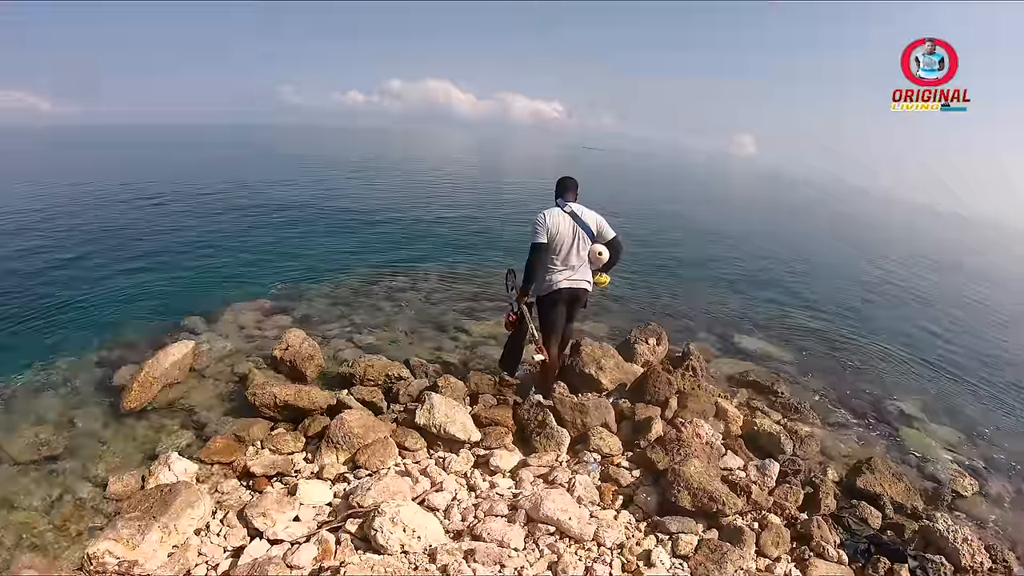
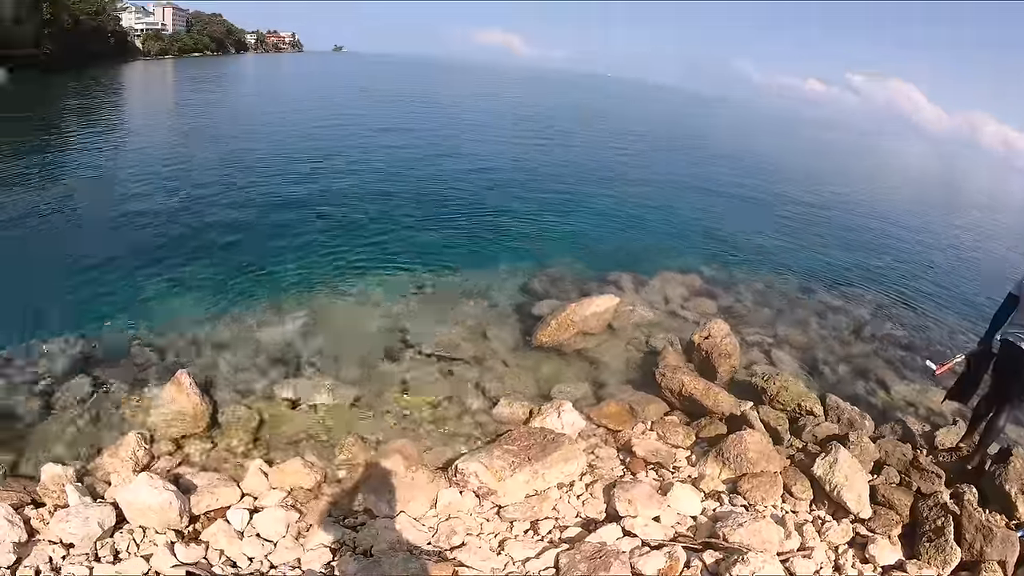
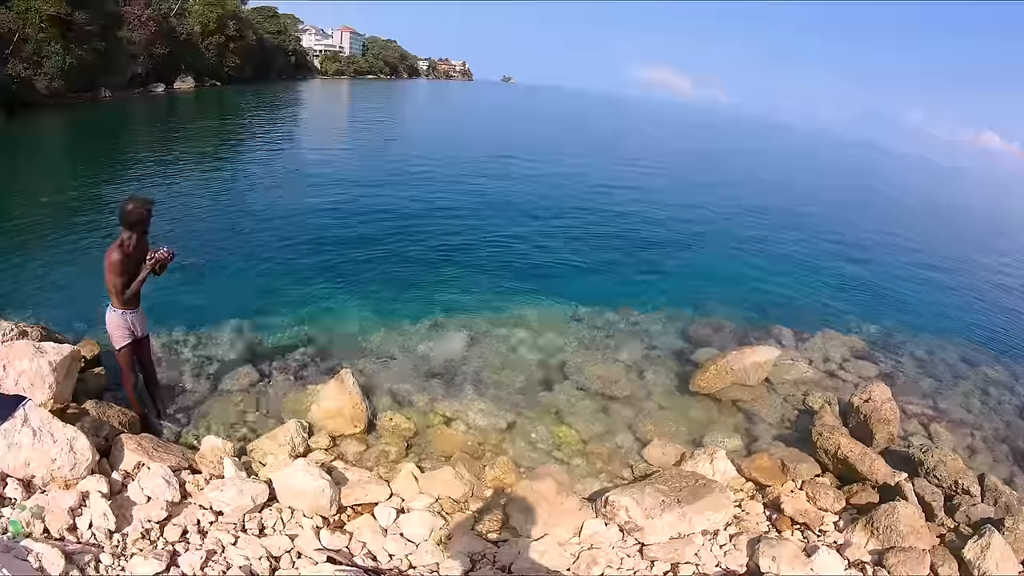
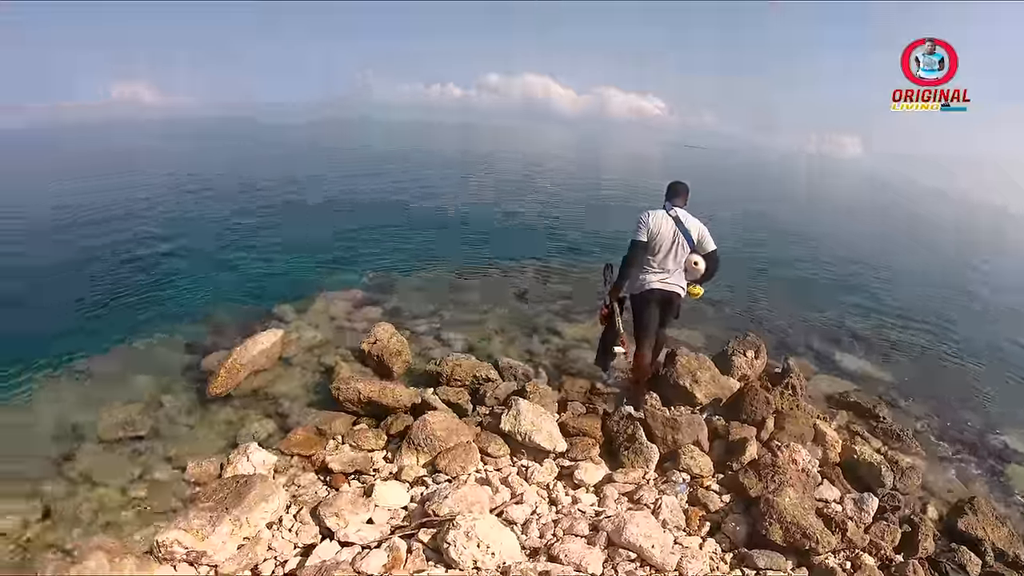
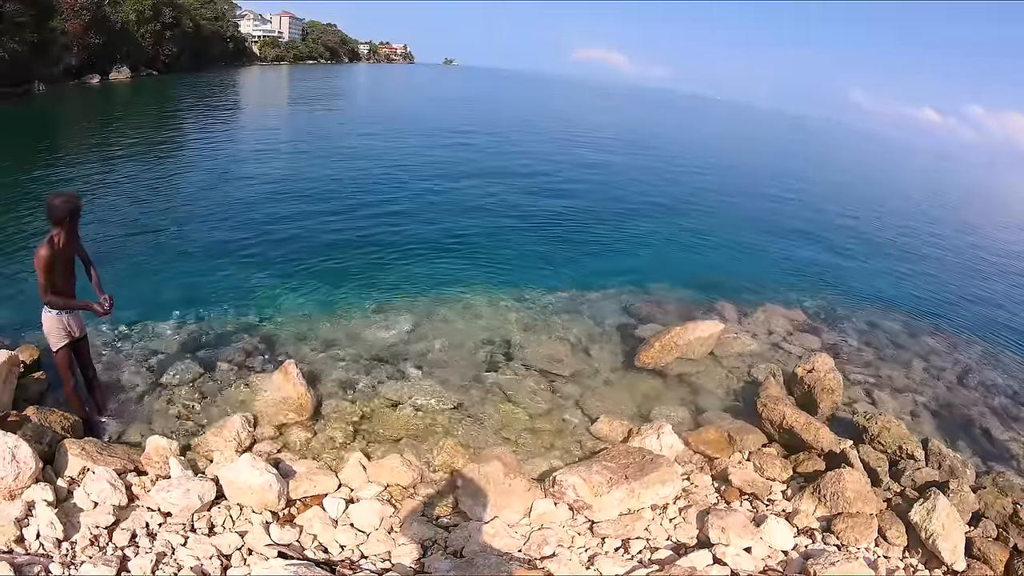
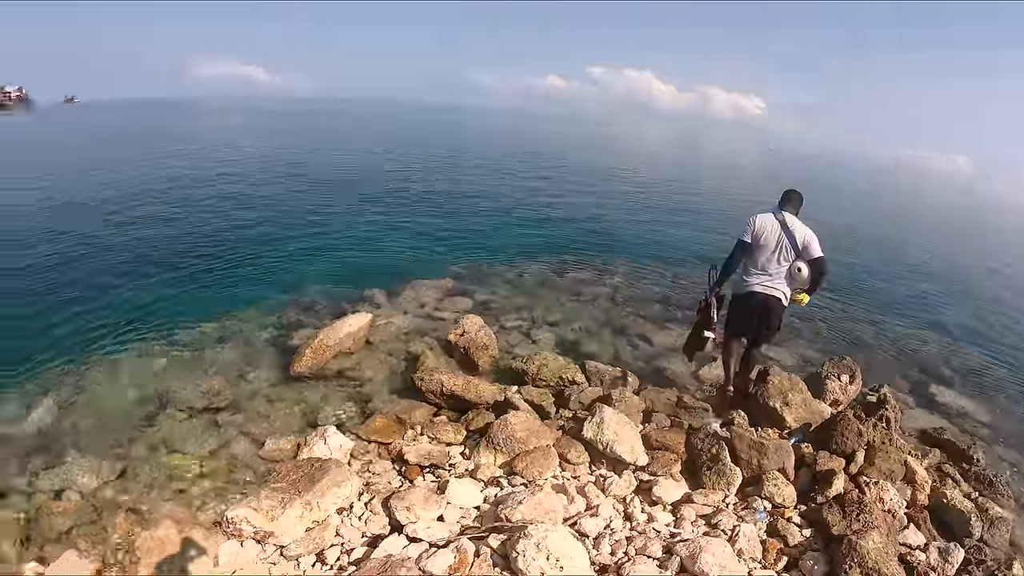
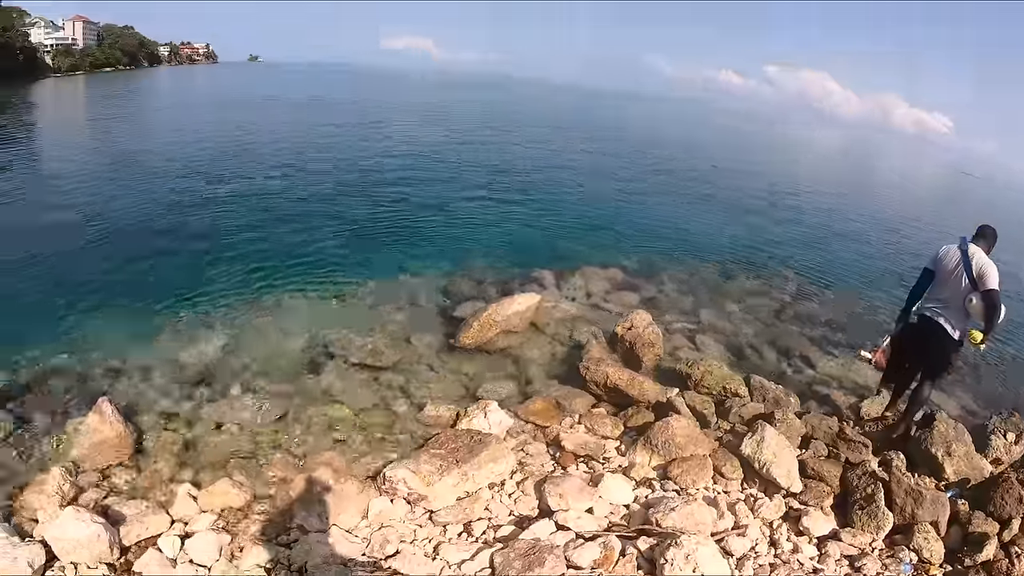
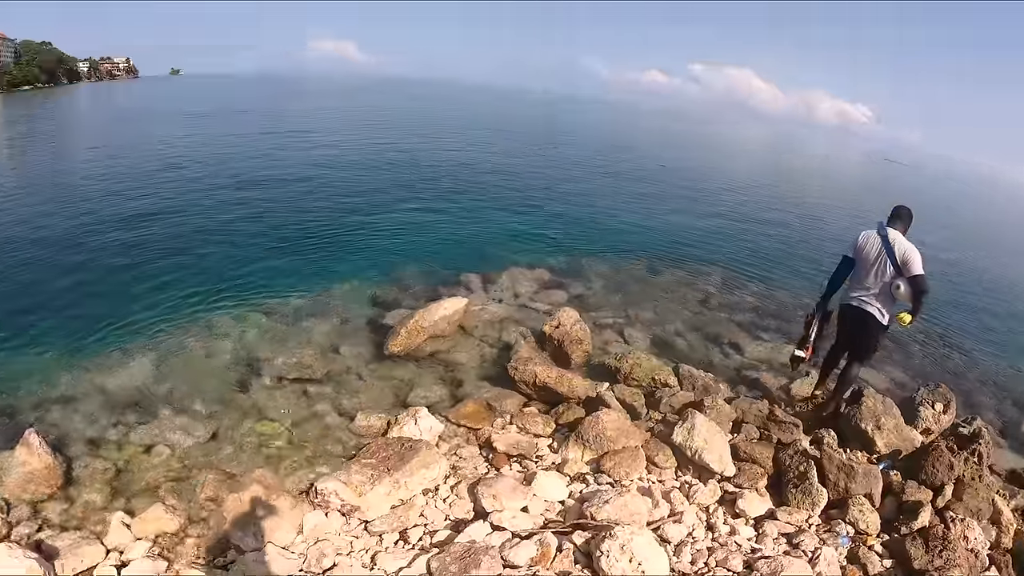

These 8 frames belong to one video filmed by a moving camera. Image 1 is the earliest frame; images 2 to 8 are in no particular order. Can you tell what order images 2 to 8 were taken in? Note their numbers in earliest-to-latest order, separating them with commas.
4, 6, 8, 7, 2, 5, 3
